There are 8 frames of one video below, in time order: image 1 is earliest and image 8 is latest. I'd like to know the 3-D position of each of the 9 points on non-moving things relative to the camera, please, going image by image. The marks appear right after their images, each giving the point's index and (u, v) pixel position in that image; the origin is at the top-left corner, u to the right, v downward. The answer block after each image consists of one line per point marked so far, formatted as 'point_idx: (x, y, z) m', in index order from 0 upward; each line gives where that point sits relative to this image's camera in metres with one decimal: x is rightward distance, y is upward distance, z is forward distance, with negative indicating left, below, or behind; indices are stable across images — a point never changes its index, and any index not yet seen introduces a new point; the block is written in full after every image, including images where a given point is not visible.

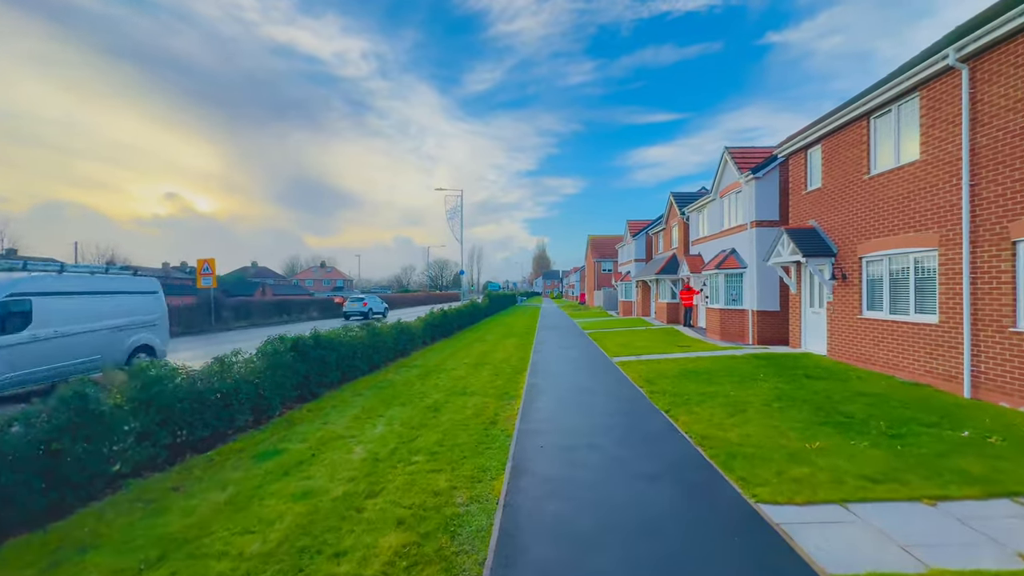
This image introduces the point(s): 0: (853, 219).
0: (+9.7, +2.0, +12.7) m
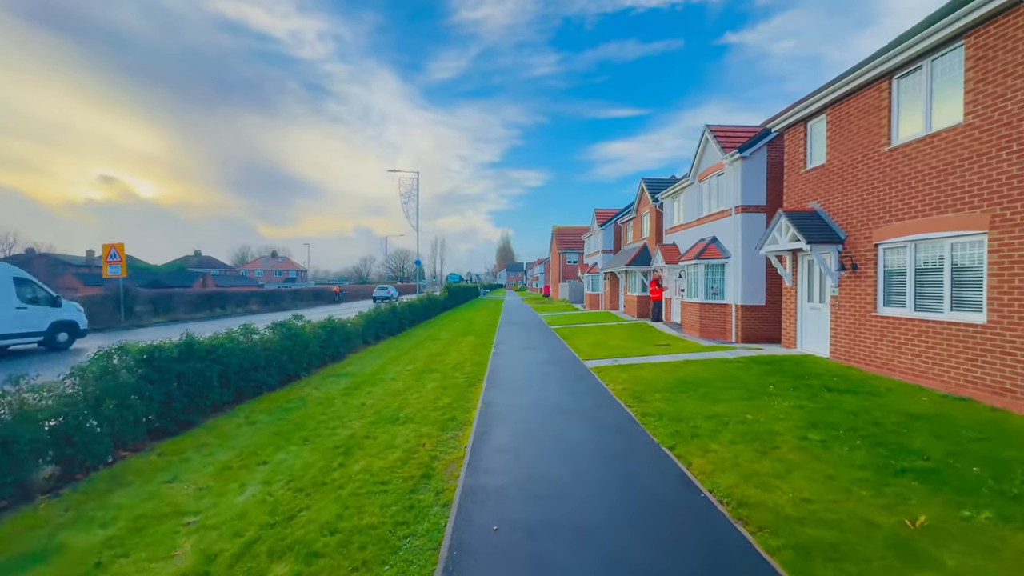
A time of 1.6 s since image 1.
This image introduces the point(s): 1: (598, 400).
0: (+8.6, +2.1, +10.8) m
1: (+1.7, -2.2, +8.6) m
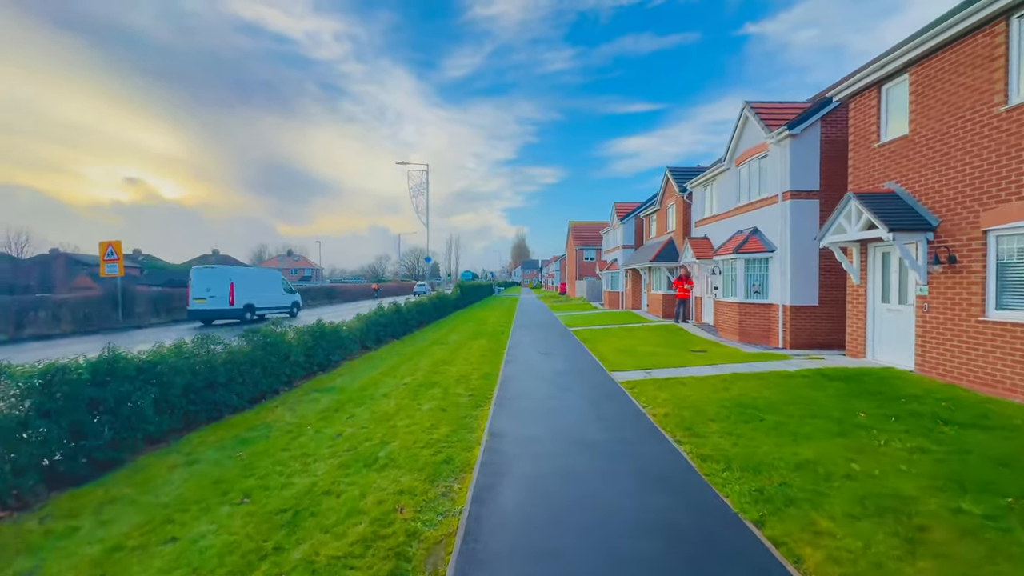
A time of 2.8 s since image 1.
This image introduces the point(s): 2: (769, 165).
0: (+8.9, +2.2, +8.6) m
1: (+1.9, -2.2, +6.7) m
2: (+8.9, +4.3, +15.6) m
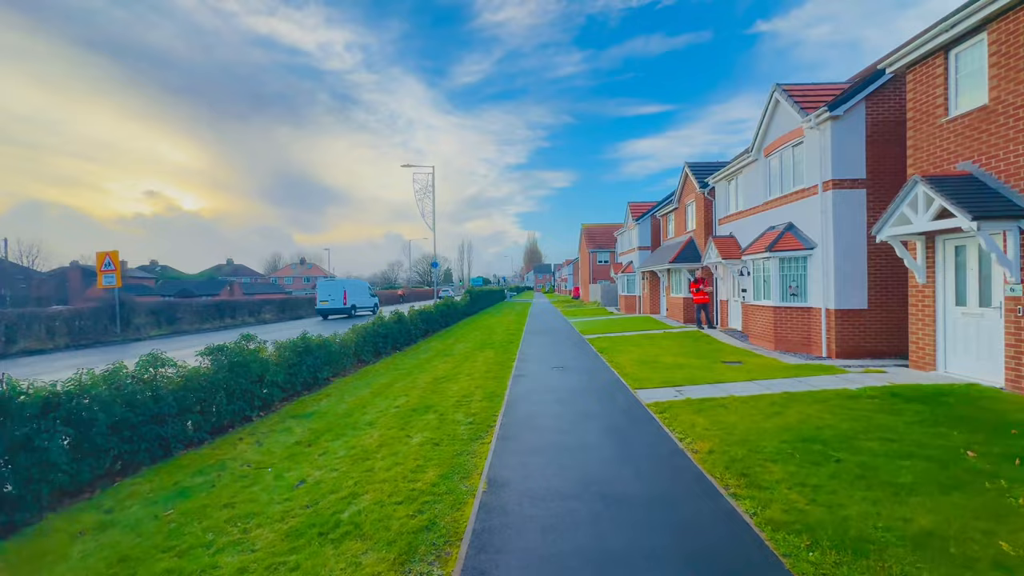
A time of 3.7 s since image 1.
0: (+8.9, +2.2, +7.0) m
1: (+1.9, -2.2, +5.2) m
2: (+9.1, +4.2, +14.0) m
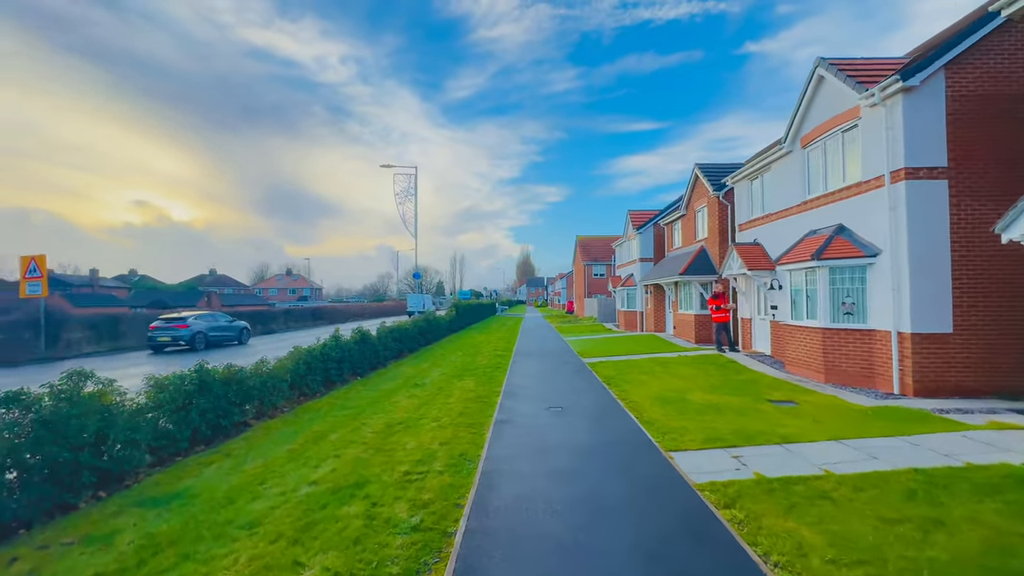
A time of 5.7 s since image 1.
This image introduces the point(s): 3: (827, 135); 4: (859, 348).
0: (+8.7, +2.0, +4.2) m
1: (+1.7, -2.3, +2.2) m
2: (+8.8, +3.8, +11.2) m
3: (+8.9, +4.3, +12.5) m
4: (+8.7, -1.5, +11.1) m
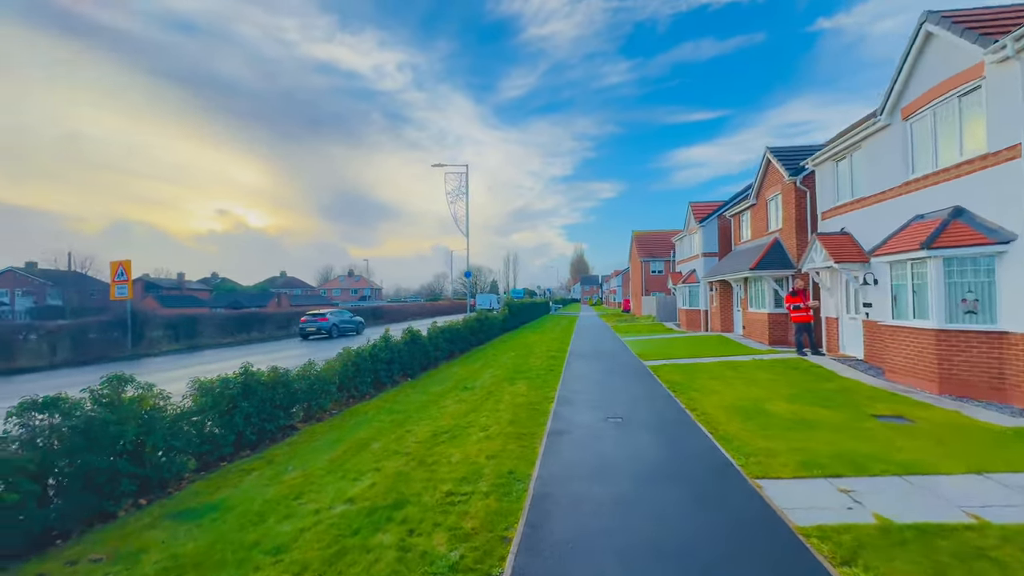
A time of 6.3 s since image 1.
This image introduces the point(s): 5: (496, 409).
0: (+9.0, +2.1, +2.4) m
1: (+1.9, -2.3, +1.2) m
2: (+9.9, +3.9, +9.3) m
3: (+10.1, +4.4, +10.6) m
4: (+9.8, -1.3, +9.3) m
5: (-0.3, -2.6, +9.6) m
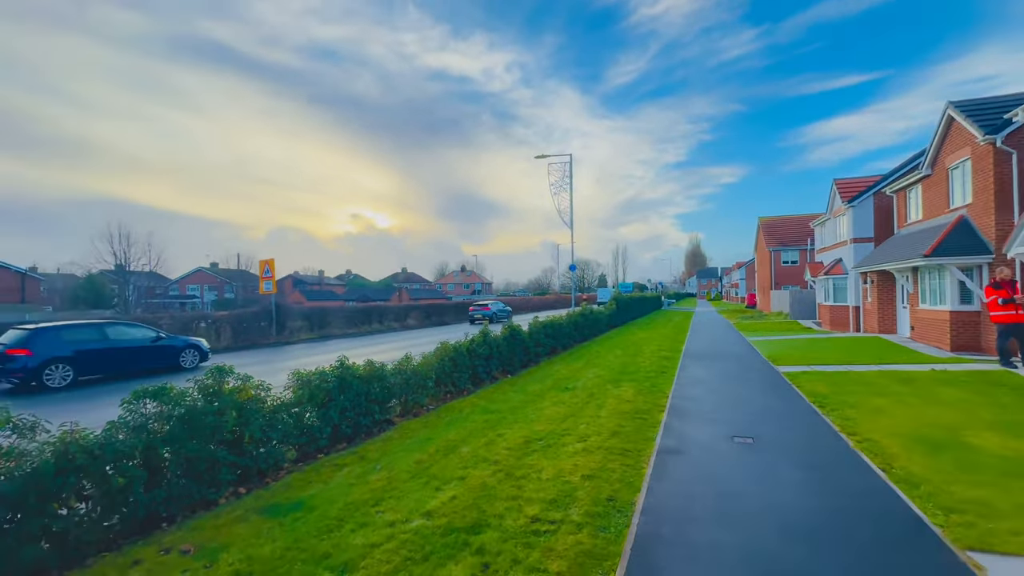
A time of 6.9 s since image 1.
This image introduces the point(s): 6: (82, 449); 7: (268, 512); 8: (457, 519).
0: (+9.0, +2.2, -0.7) m
1: (+1.8, -2.3, 0.0) m
2: (+11.5, +4.1, +5.8) m
3: (+12.0, +4.6, +7.0) m
4: (+11.4, -1.2, +5.9) m
5: (+1.6, -2.5, +8.6) m
6: (-4.2, -1.6, +4.4) m
7: (-2.8, -2.6, +5.1) m
8: (-0.6, -2.5, +4.8) m
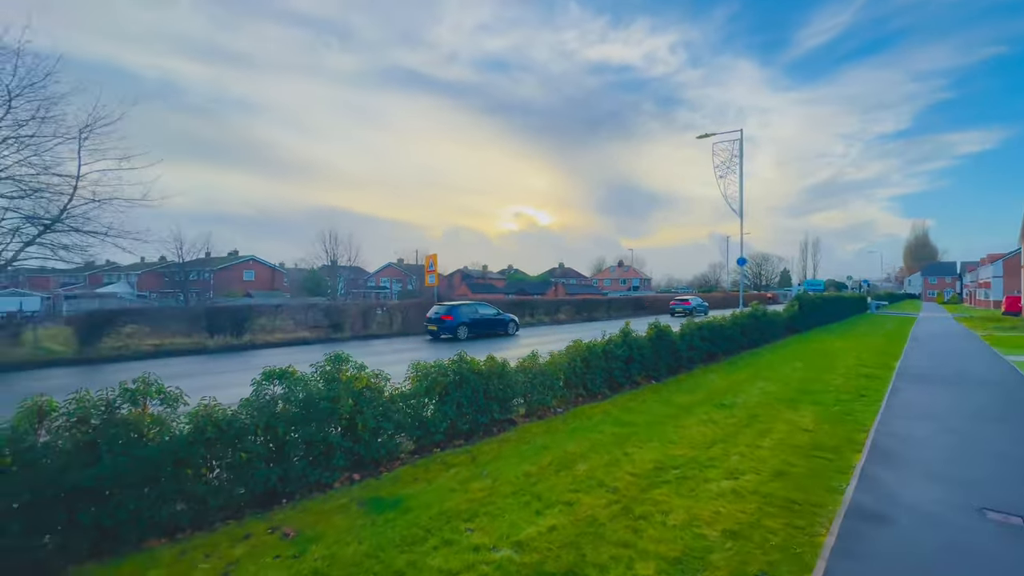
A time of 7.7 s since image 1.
0: (+7.5, +2.0, -4.5) m
1: (+0.9, -2.3, -1.4) m
2: (+12.2, +4.0, +0.7) m
3: (+13.0, +4.5, +1.6) m
4: (+12.0, -1.3, +0.8) m
5: (+3.7, -2.4, +6.8) m
6: (-3.2, -1.4, +4.8) m
7: (-1.6, -2.4, +5.0) m
8: (+0.3, -2.4, +3.9) m
